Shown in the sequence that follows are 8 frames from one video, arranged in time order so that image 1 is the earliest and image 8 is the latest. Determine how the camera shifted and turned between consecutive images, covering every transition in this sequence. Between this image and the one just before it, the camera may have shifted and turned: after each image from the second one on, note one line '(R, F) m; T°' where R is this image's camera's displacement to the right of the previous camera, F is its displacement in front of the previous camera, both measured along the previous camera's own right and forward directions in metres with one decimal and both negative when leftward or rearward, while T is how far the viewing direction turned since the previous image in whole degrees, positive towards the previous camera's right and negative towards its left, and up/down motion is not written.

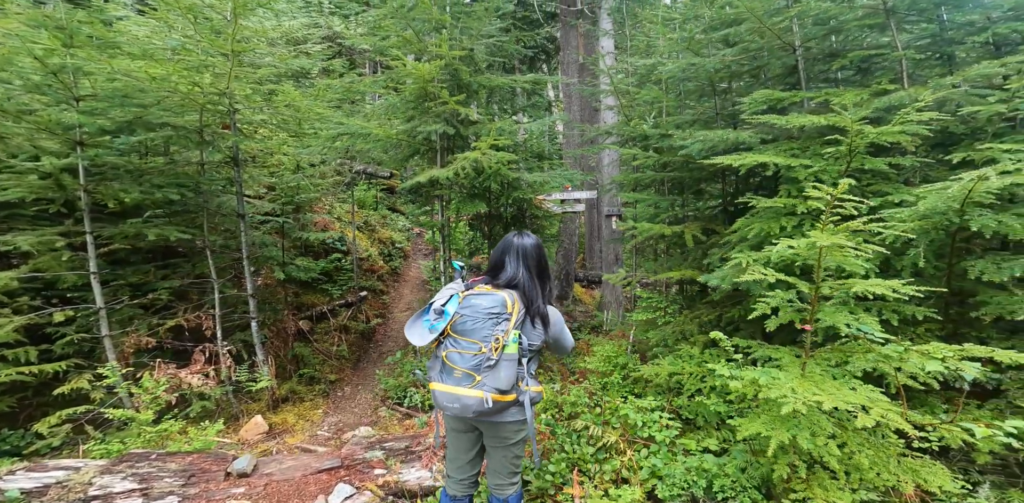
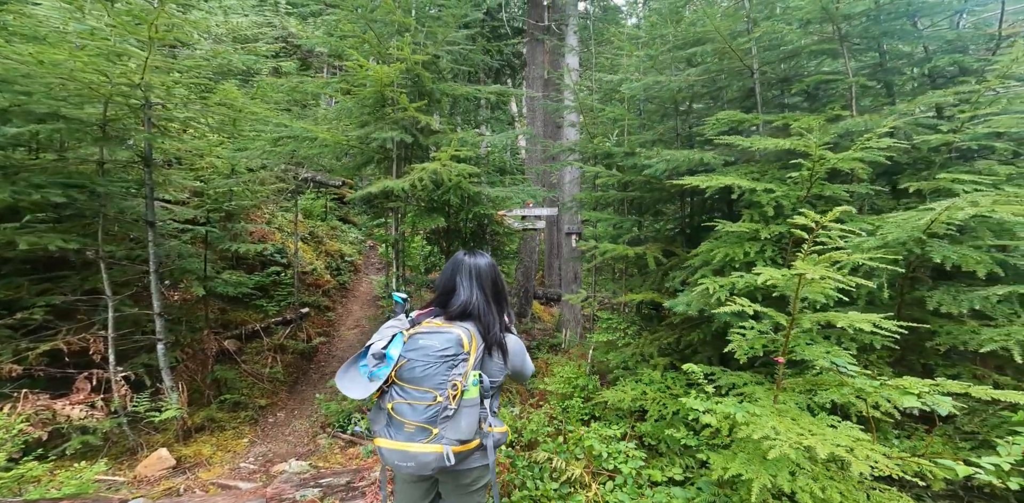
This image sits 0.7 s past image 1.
(+0.2, +0.5) m; +3°
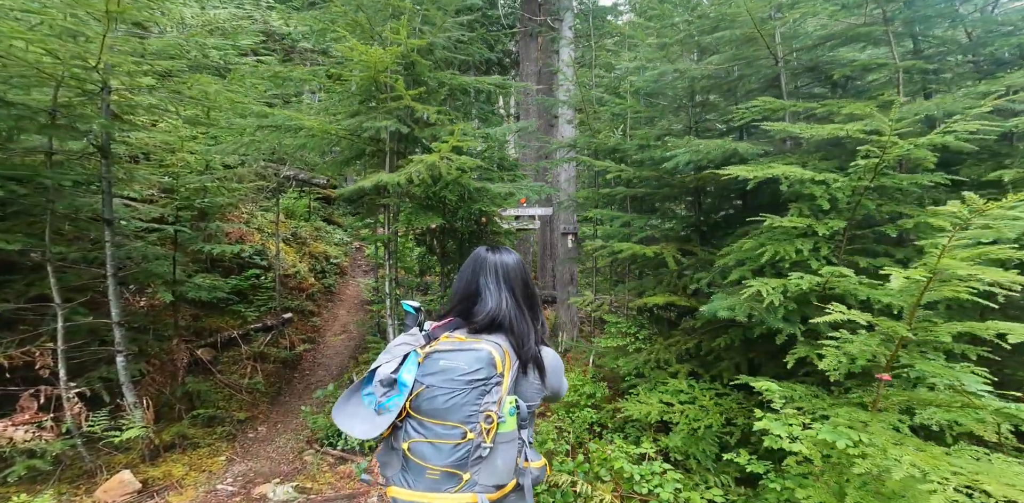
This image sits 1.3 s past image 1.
(-0.2, +0.6) m; +1°
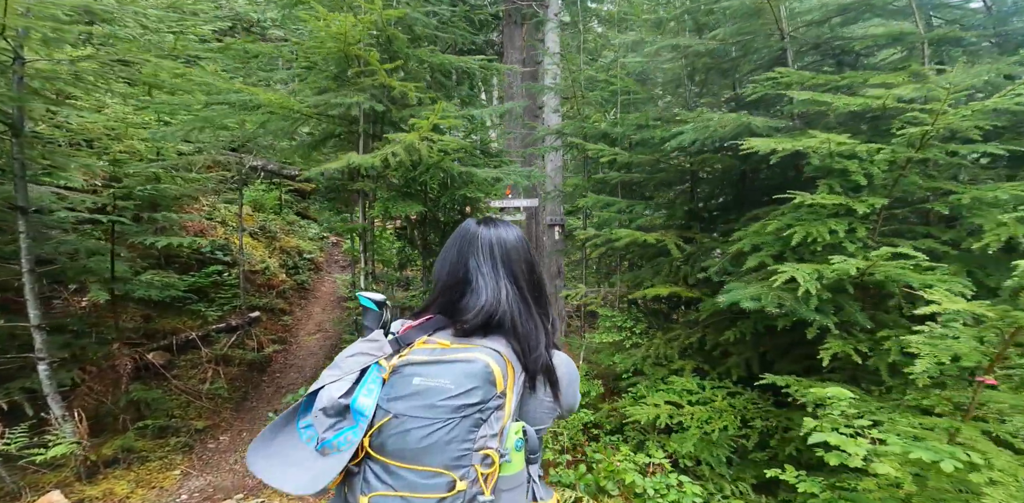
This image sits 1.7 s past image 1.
(0.0, +0.6) m; +2°
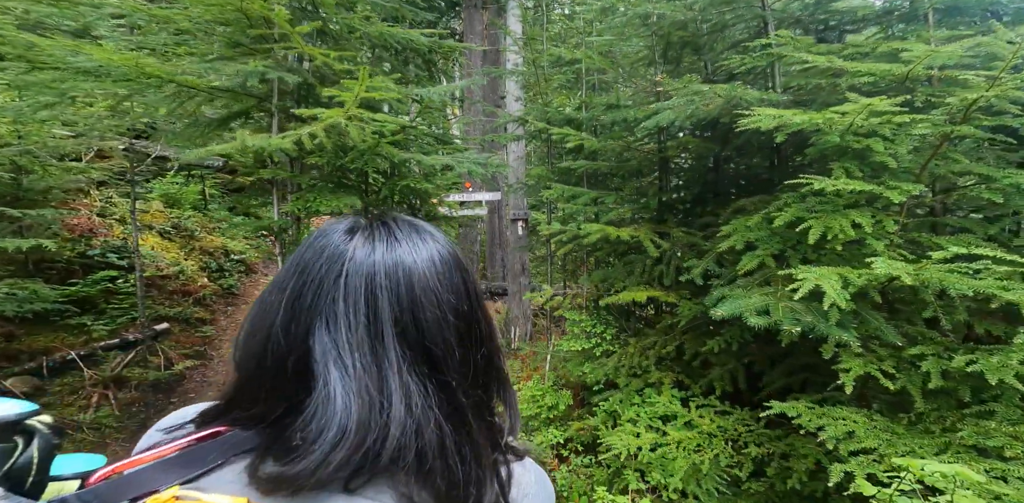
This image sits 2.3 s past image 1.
(+0.1, +0.8) m; +3°
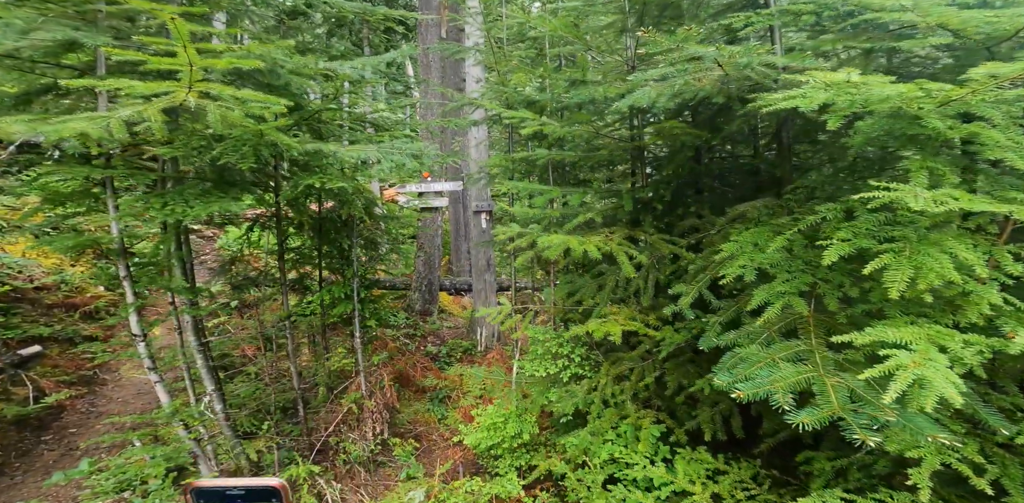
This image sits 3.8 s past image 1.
(+0.2, +1.0) m; +2°
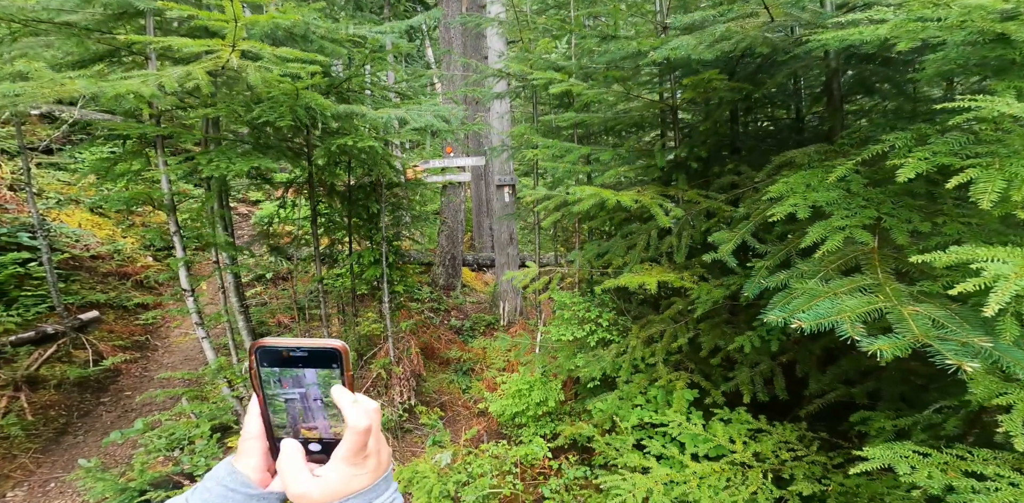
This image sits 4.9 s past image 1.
(-0.1, +0.1) m; -2°
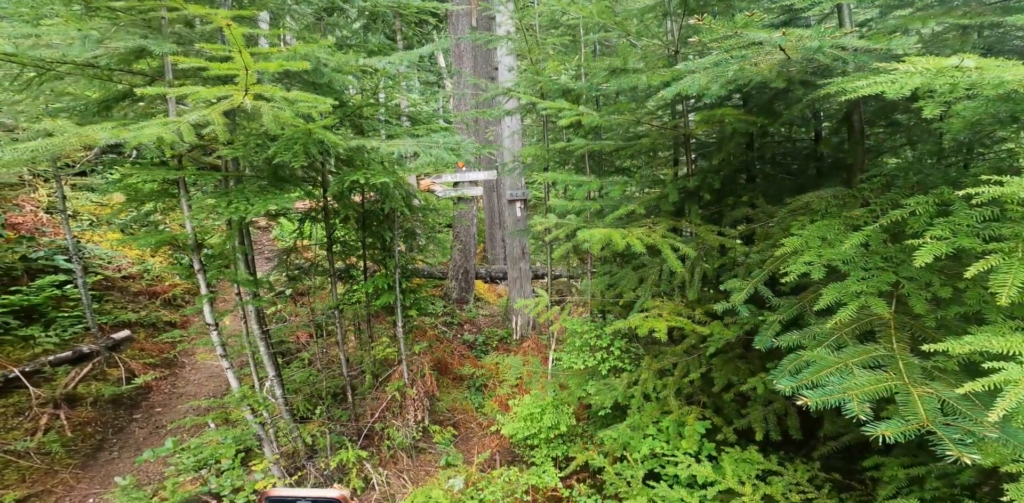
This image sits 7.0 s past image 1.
(0.0, 0.0) m; -1°
